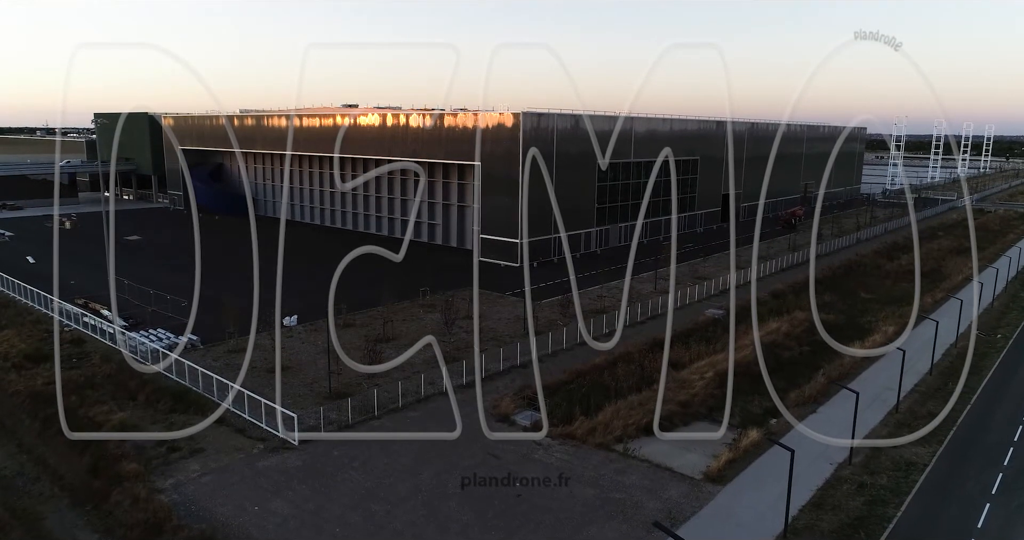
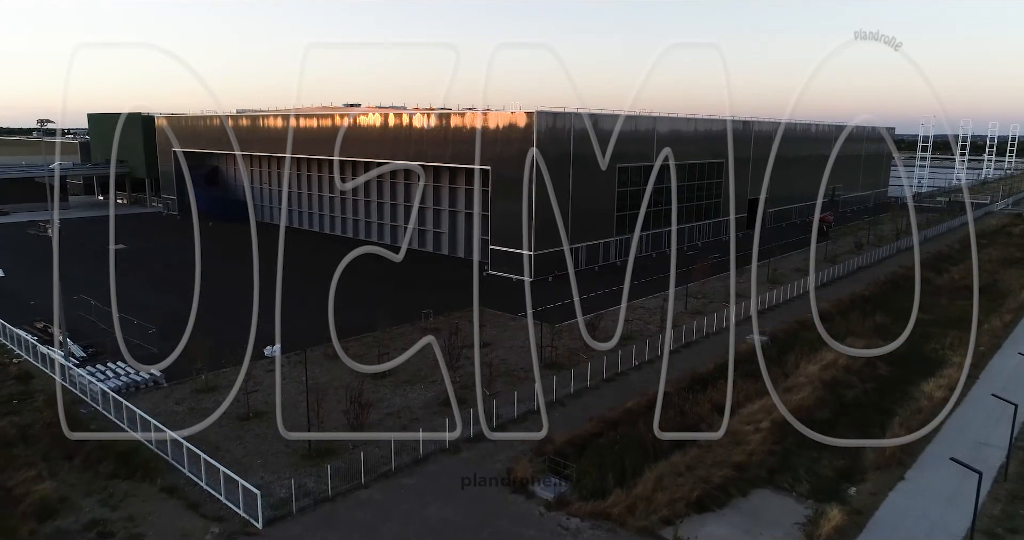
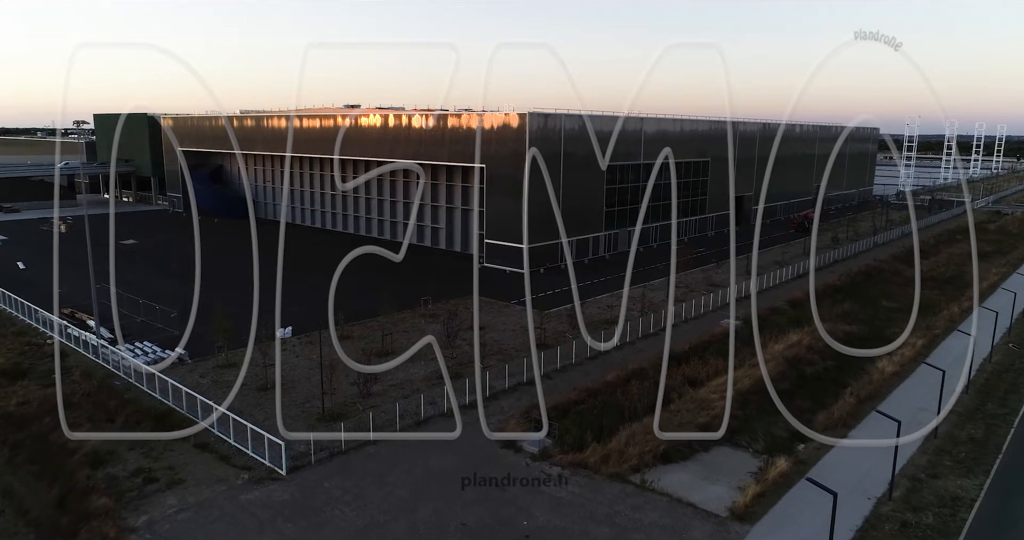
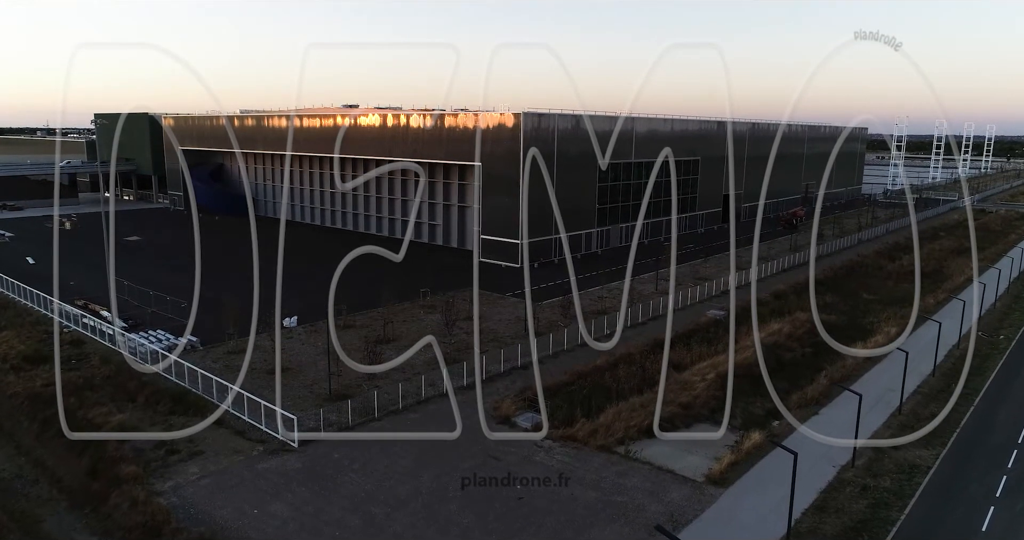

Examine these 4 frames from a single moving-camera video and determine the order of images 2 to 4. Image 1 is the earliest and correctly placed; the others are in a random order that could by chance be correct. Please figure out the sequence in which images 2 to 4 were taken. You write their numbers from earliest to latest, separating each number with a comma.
4, 3, 2
